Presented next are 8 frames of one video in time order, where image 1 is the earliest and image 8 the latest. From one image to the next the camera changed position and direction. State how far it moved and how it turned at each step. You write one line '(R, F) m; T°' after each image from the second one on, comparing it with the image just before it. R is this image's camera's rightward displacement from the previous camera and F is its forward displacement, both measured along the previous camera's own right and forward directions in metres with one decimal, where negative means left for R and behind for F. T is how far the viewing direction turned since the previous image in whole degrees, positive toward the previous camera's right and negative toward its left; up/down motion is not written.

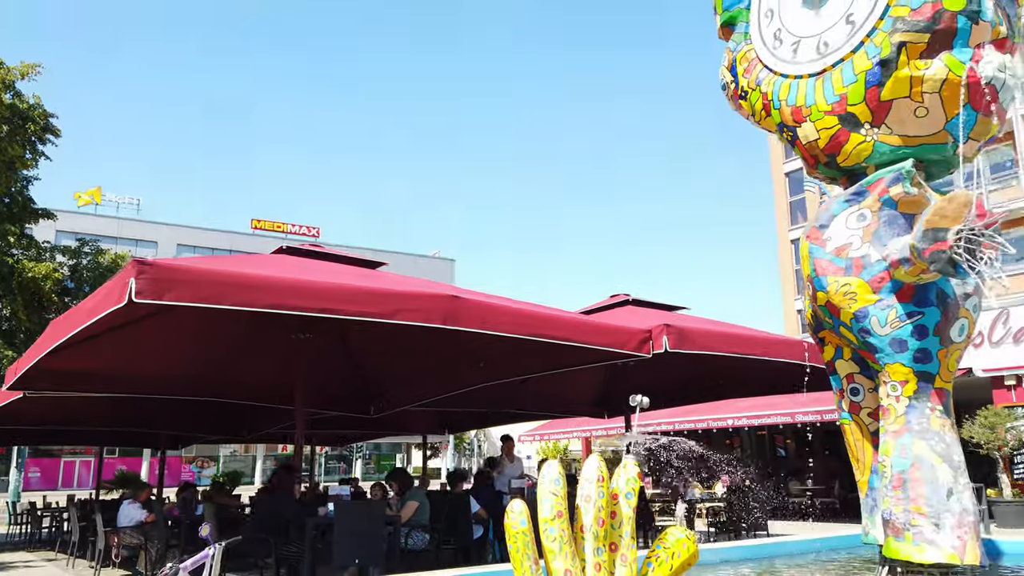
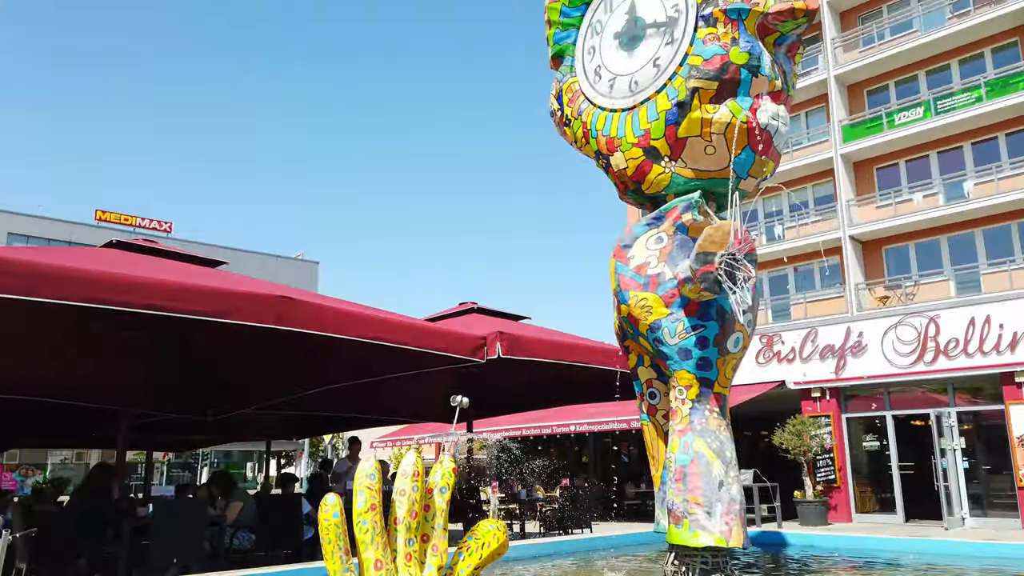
(+0.3, -0.4) m; +10°
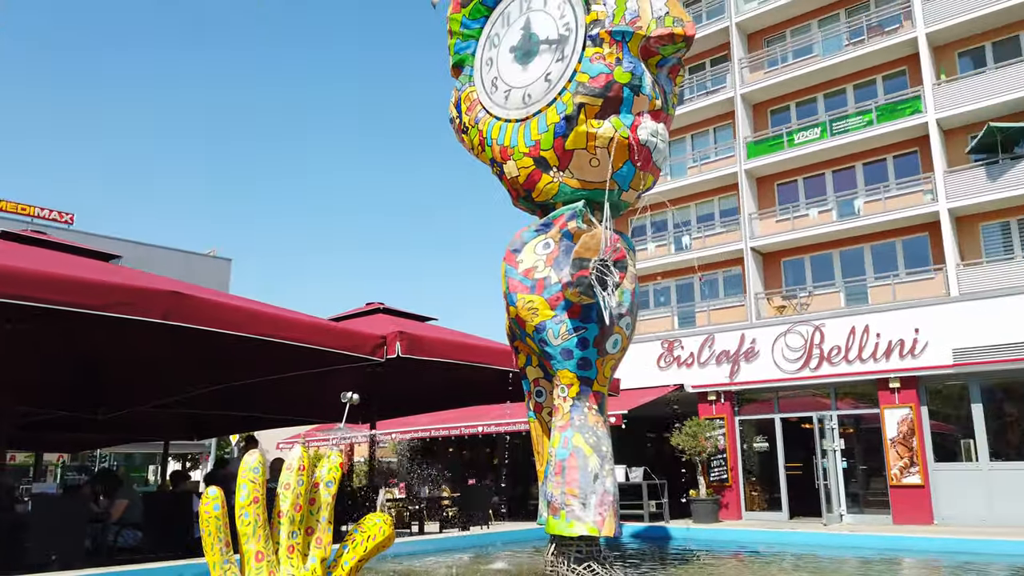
(+0.2, -0.2) m; +6°
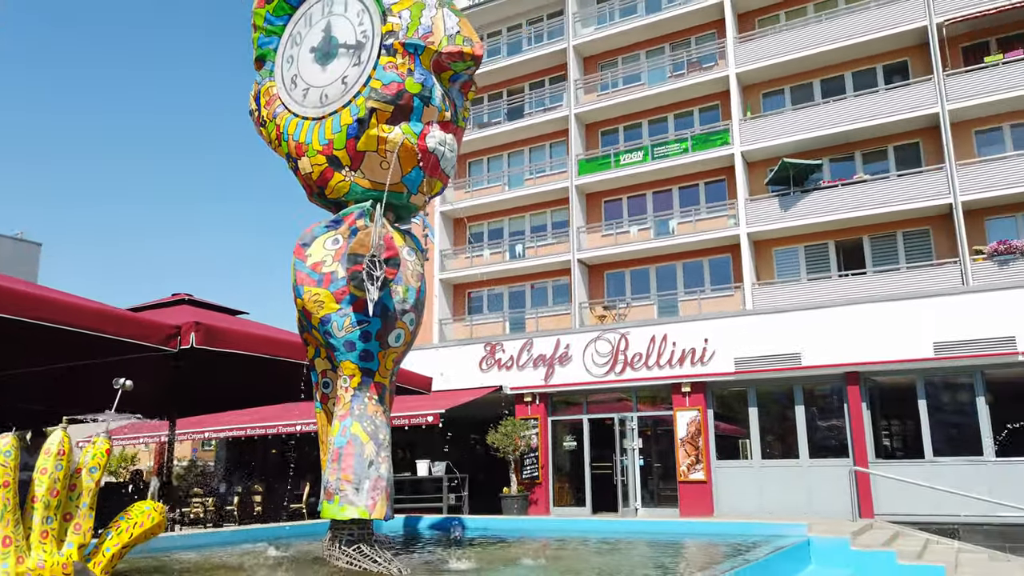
(+0.5, -0.4) m; +11°
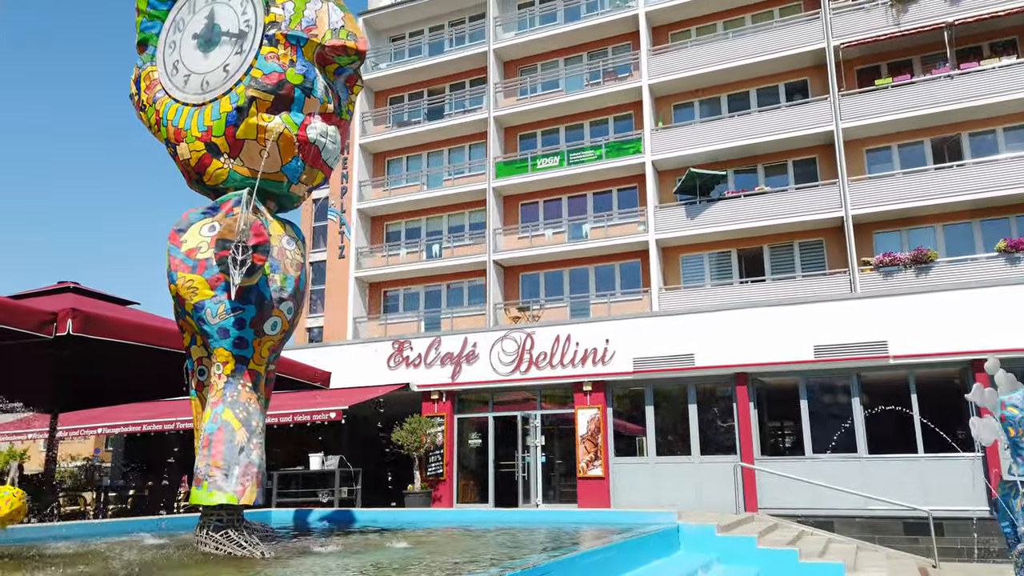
(+0.4, -0.2) m; +6°
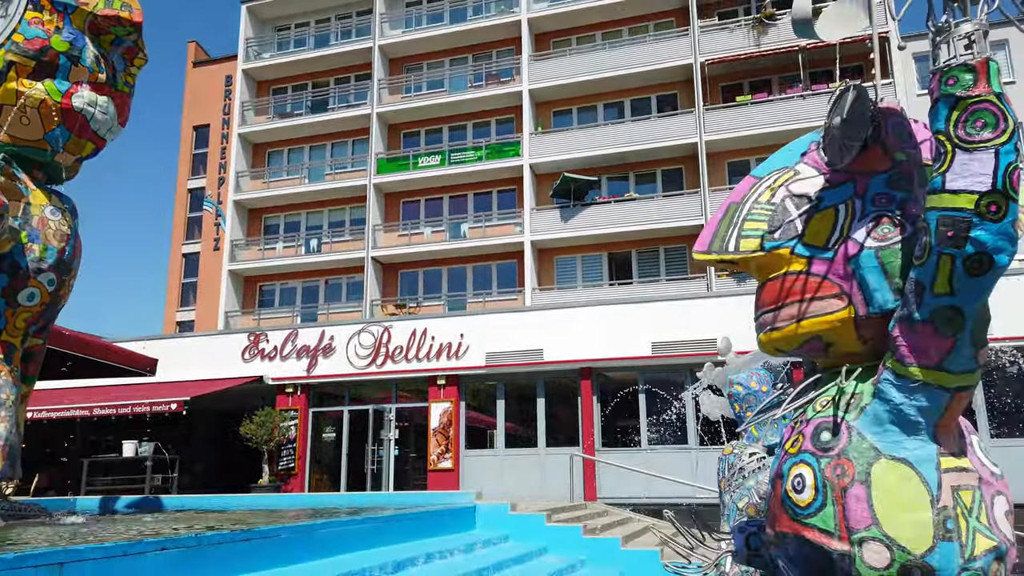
(+1.2, -0.3) m; +7°
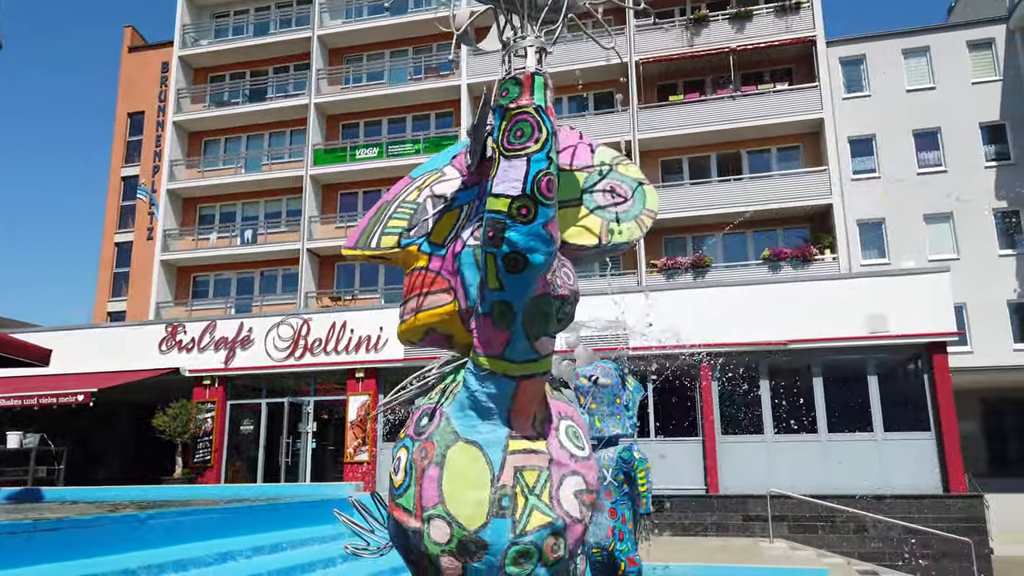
(+1.0, -0.2) m; +3°
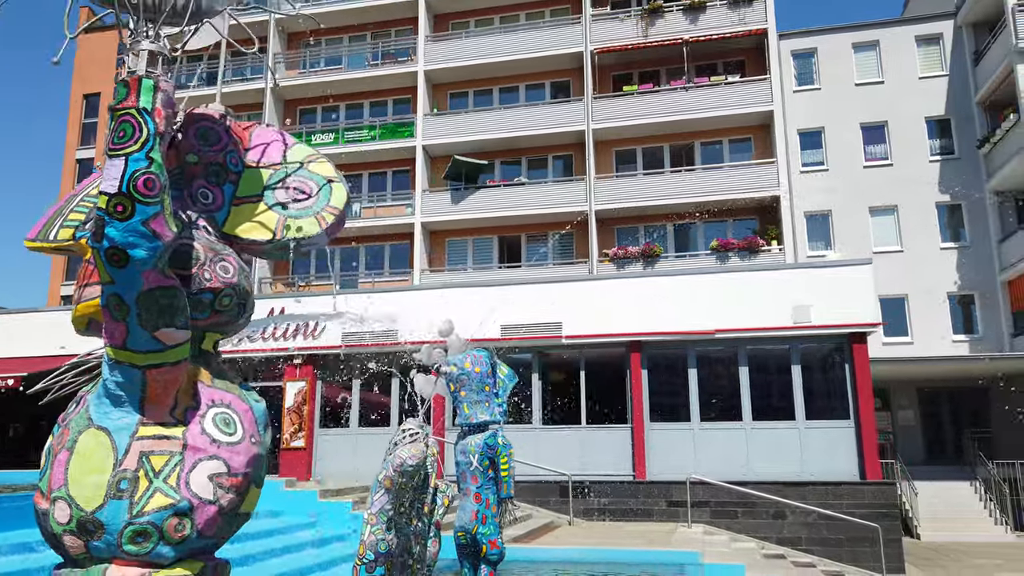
(+1.0, -0.1) m; +1°
